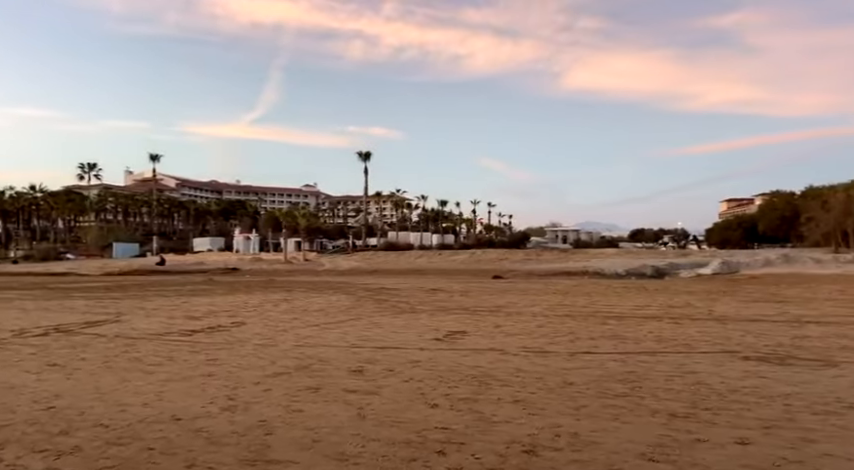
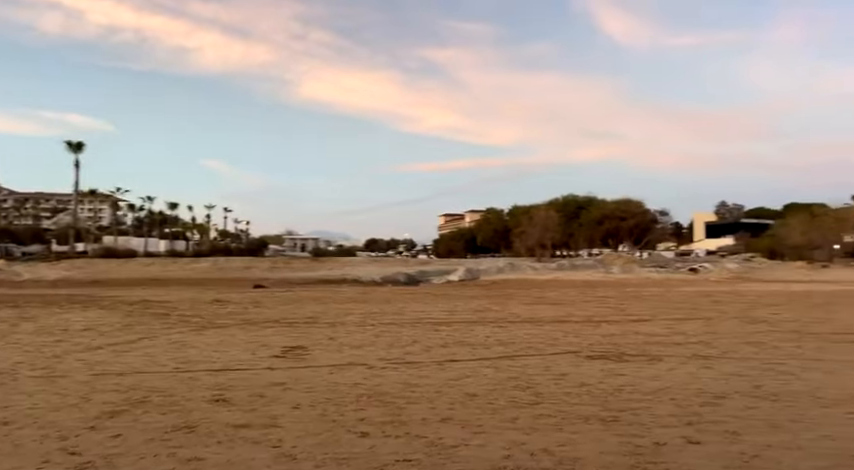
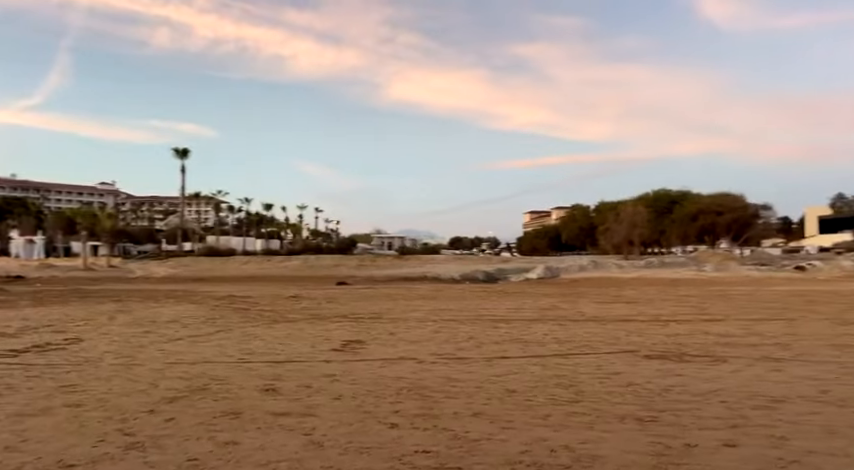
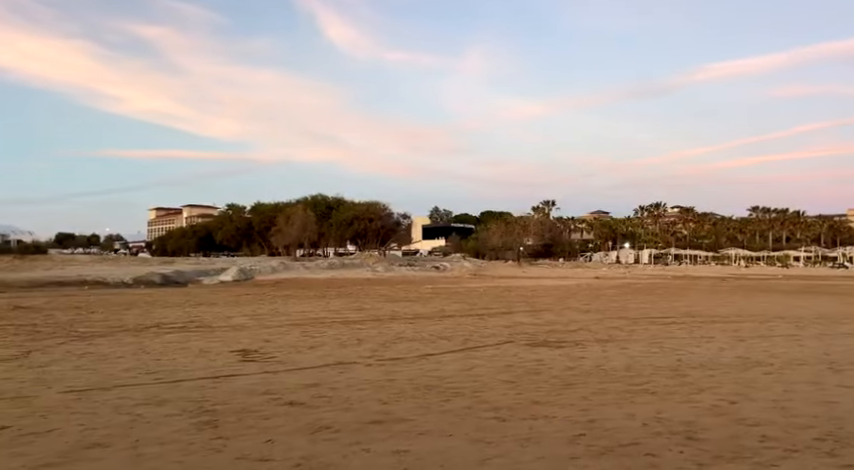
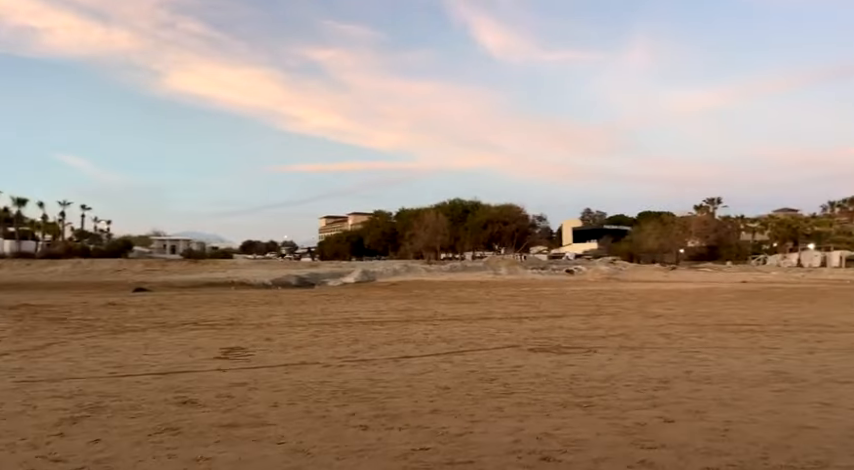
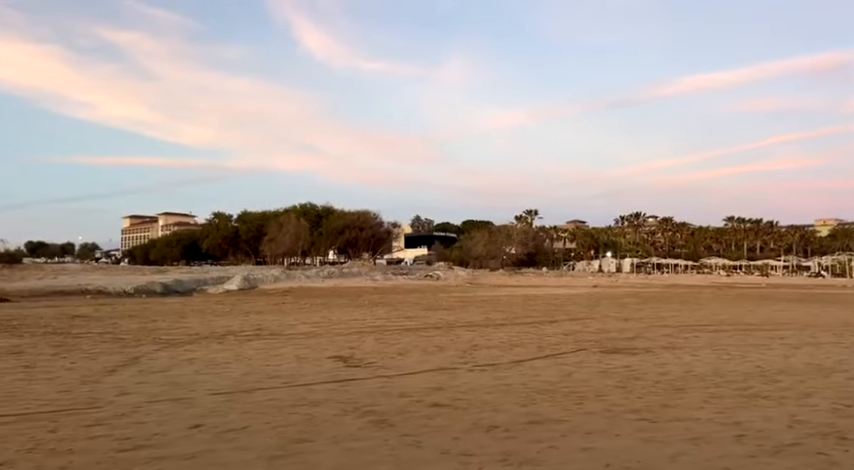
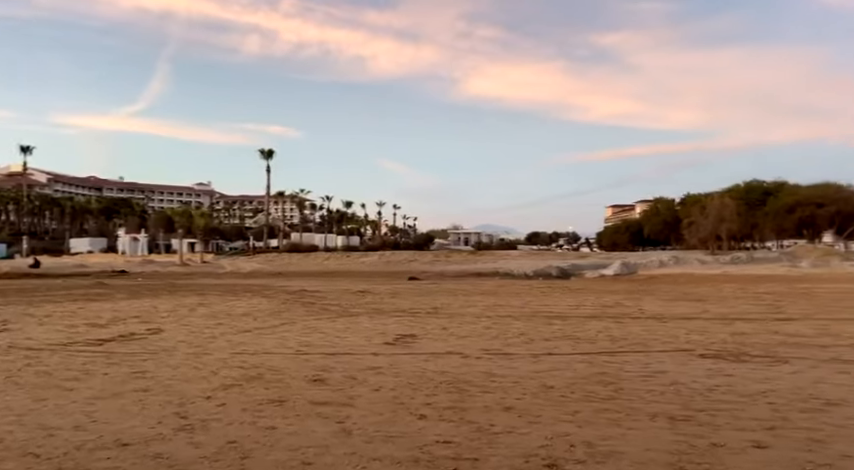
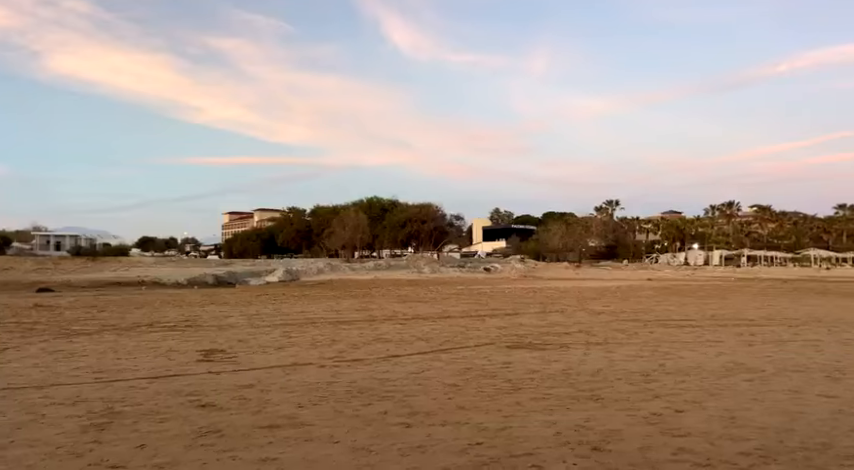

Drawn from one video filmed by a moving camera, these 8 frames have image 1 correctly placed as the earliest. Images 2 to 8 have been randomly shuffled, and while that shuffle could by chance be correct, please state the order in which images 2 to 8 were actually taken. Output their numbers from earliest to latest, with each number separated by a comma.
7, 3, 2, 5, 8, 4, 6
